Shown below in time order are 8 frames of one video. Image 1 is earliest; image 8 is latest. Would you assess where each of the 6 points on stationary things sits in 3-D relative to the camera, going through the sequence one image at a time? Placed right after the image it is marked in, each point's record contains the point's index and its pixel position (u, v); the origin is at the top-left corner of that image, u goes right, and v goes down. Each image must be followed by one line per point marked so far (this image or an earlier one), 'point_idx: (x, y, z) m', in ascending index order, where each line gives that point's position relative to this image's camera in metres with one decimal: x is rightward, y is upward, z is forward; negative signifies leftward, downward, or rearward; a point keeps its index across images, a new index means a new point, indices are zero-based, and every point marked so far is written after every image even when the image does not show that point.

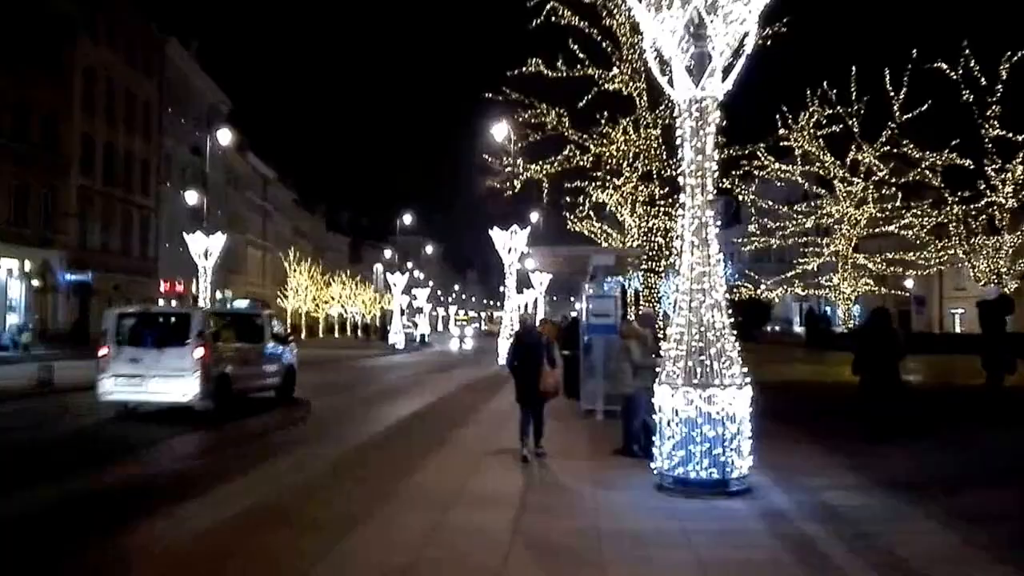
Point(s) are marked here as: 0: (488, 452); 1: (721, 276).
0: (-0.4, -2.2, +16.2) m
1: (+1.9, +0.1, +11.1) m
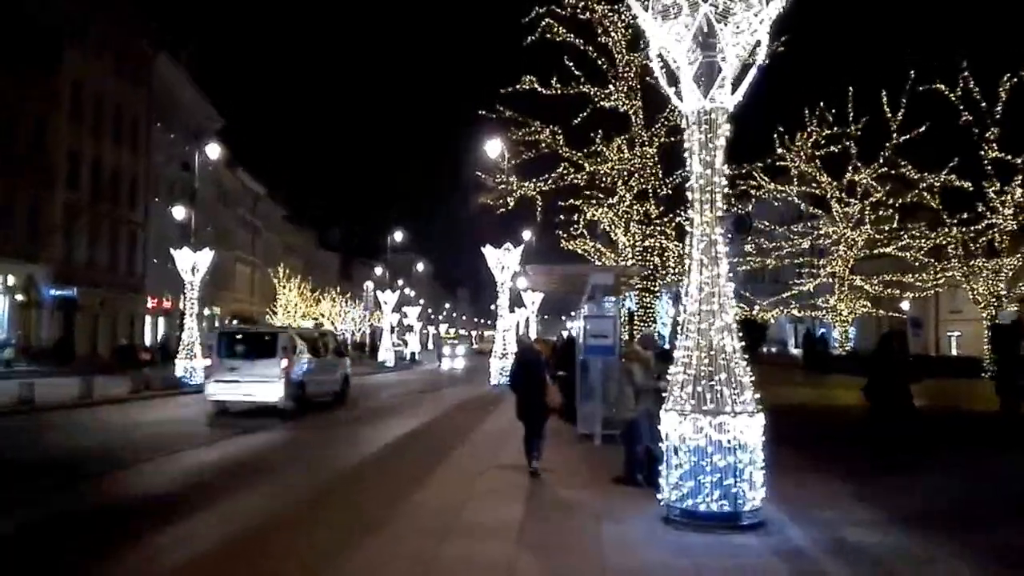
0: (-0.4, -2.4, +15.5) m
1: (+1.9, -0.1, +10.6) m
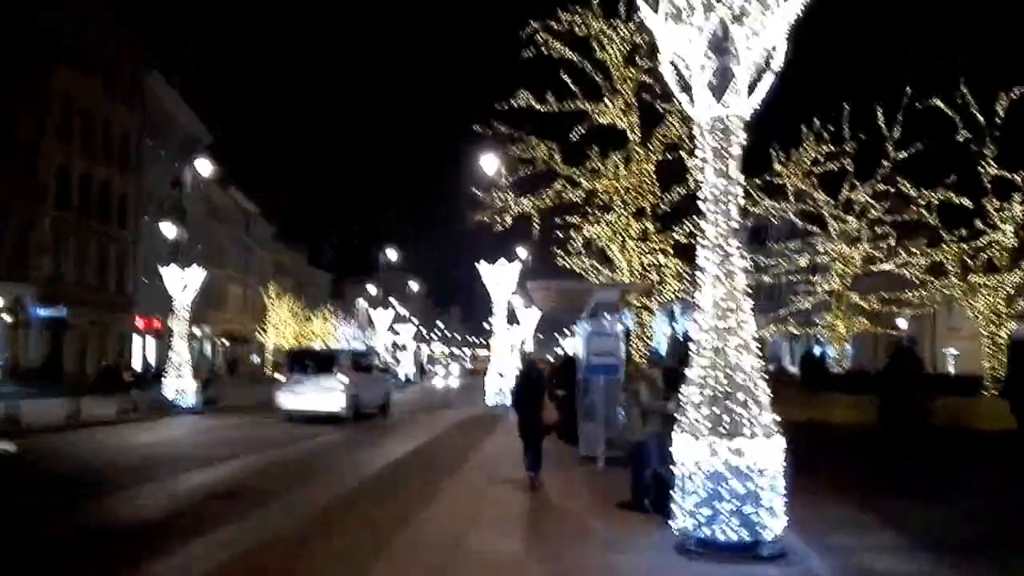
0: (-0.4, -2.7, +15.0) m
1: (+2.0, -0.2, +10.1) m
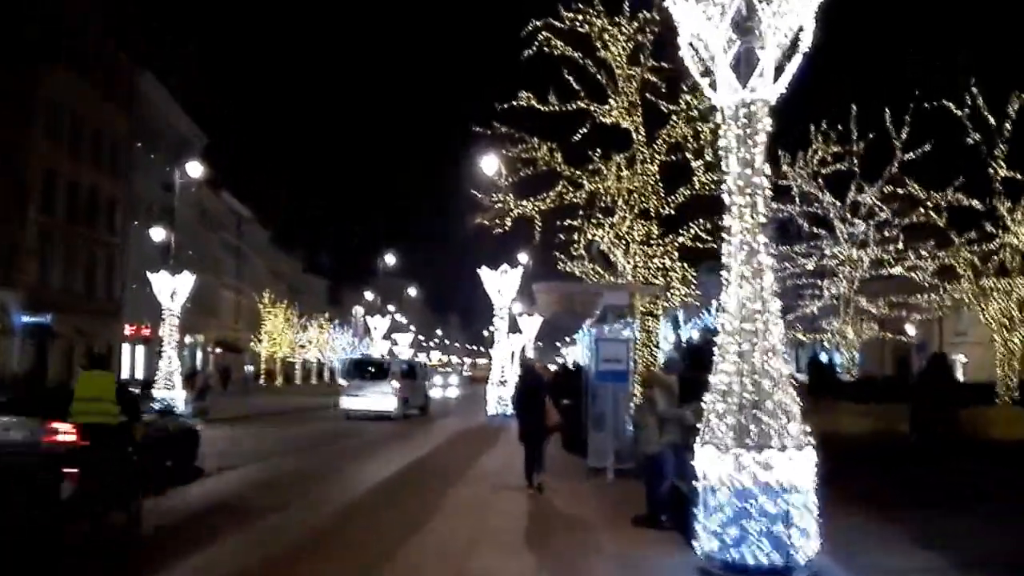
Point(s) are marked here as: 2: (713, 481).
0: (-0.4, -2.7, +14.1) m
1: (+2.0, -0.2, +9.2) m
2: (+1.5, -1.4, +9.0) m
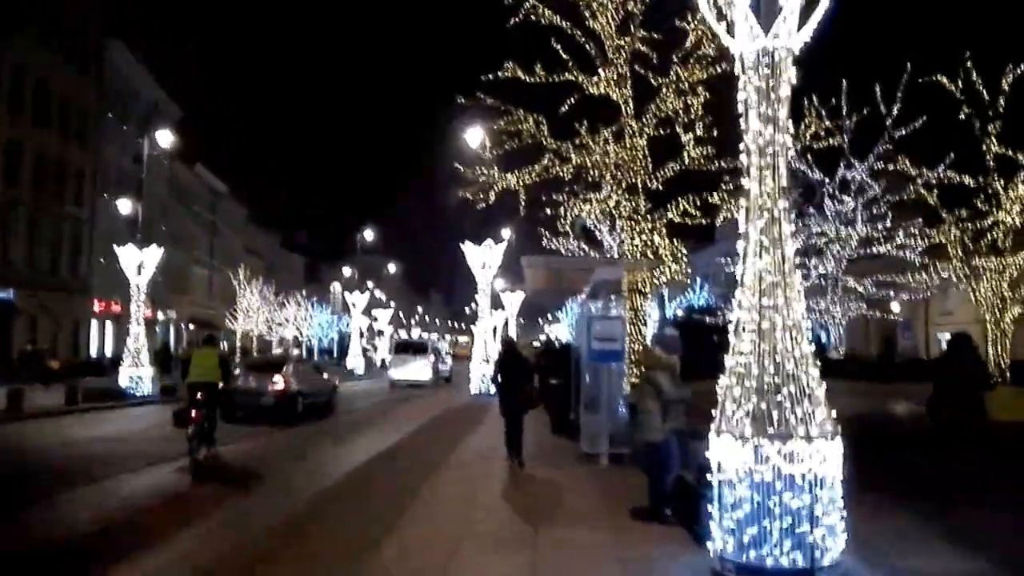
0: (-0.5, -2.4, +13.2) m
1: (+2.0, 0.0, +8.3) m
2: (+1.5, -1.2, +8.1) m
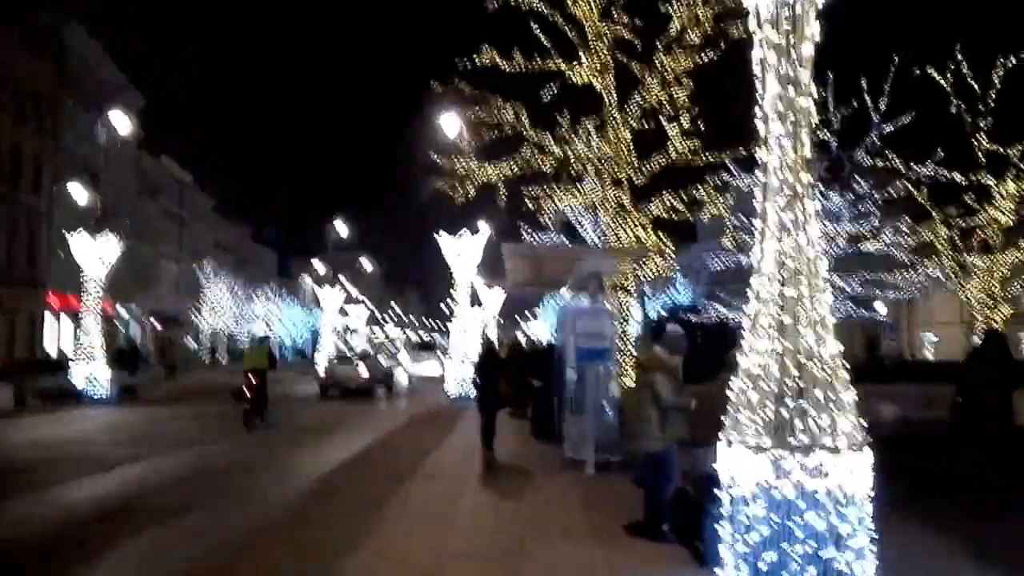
0: (-0.7, -2.3, +12.0) m
1: (+1.9, +0.1, +7.2) m
2: (+1.3, -1.2, +7.0) m
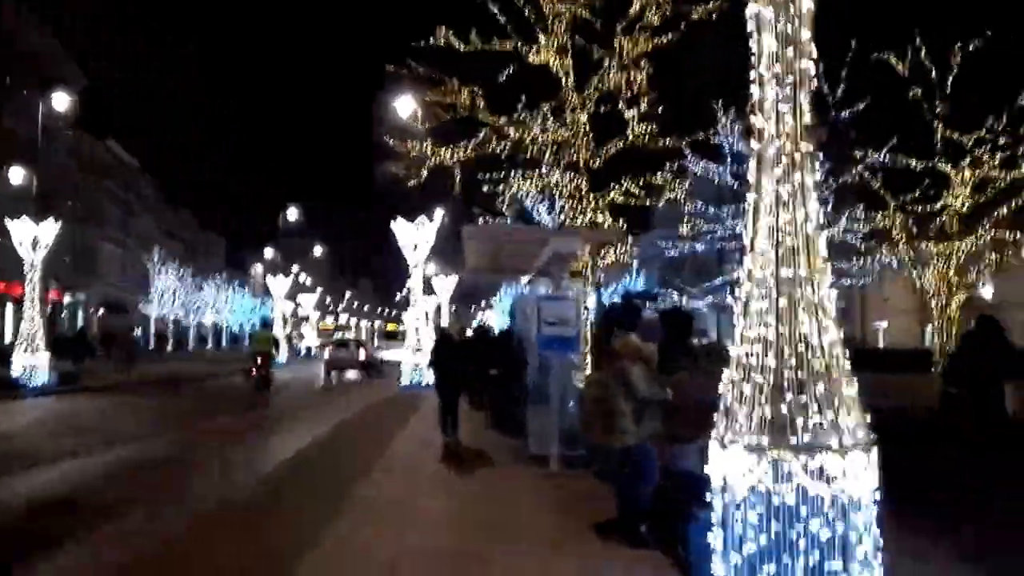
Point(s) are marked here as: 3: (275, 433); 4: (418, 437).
0: (-1.1, -2.2, +11.3) m
1: (+1.7, +0.2, +6.5) m
2: (+1.2, -1.1, +6.3) m
3: (-4.0, -2.4, +20.1) m
4: (-1.4, -2.3, +18.4) m
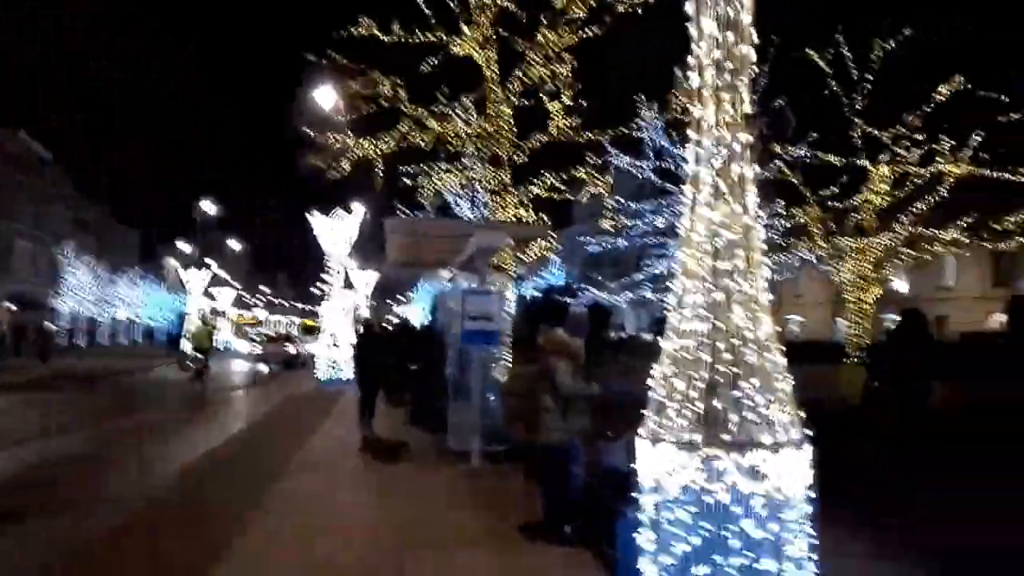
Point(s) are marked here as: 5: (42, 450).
0: (-1.8, -2.1, +10.9) m
1: (+1.3, +0.2, +6.3) m
2: (+0.8, -1.0, +6.1) m
3: (-5.2, -2.3, +19.5) m
4: (-2.6, -2.2, +18.0) m
5: (-6.6, -2.3, +17.0) m
